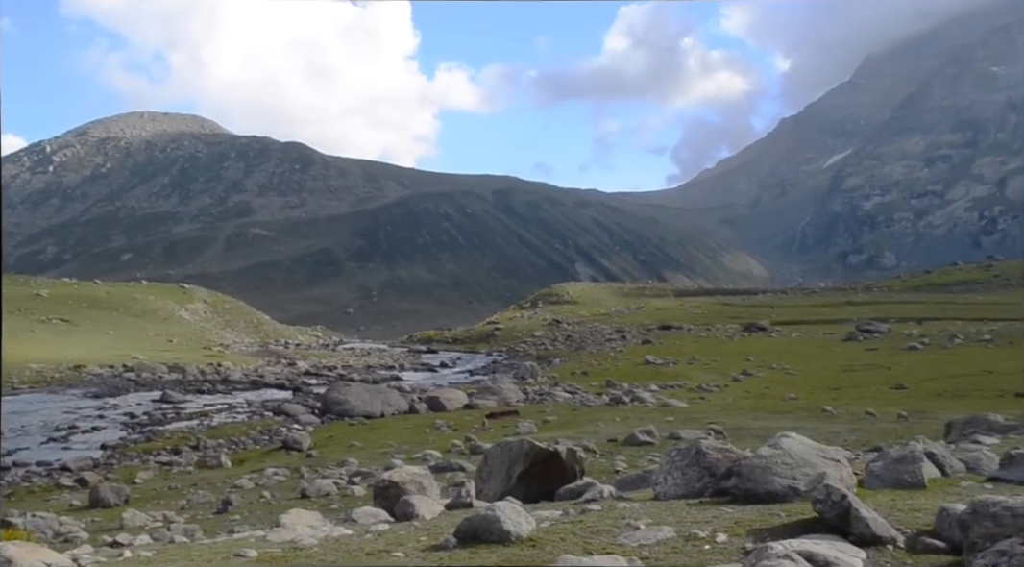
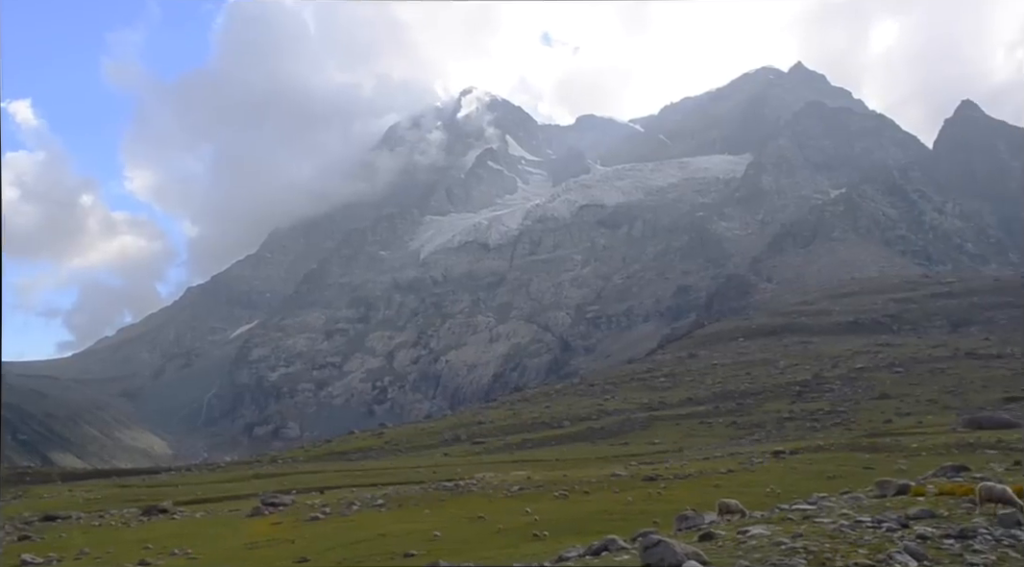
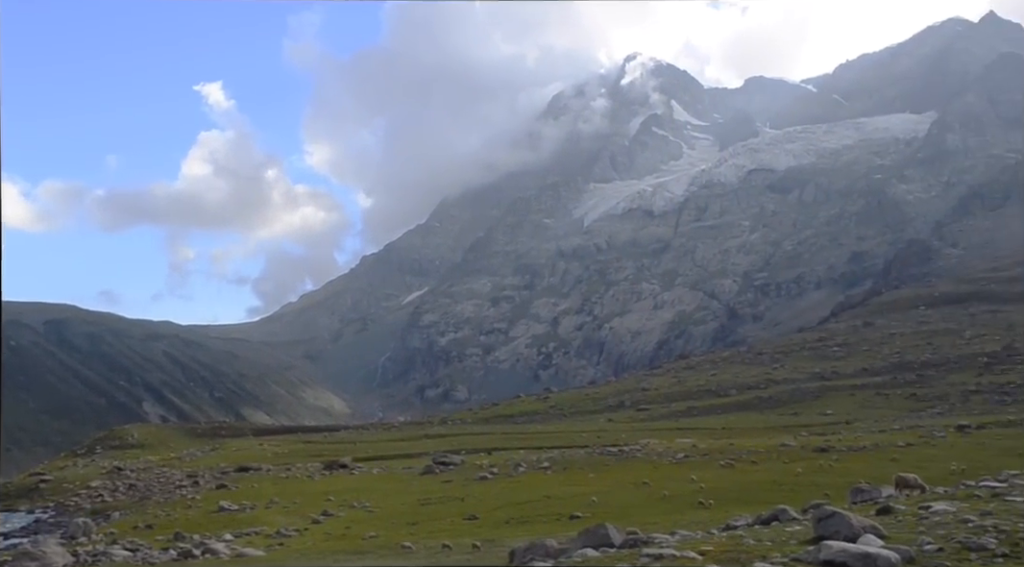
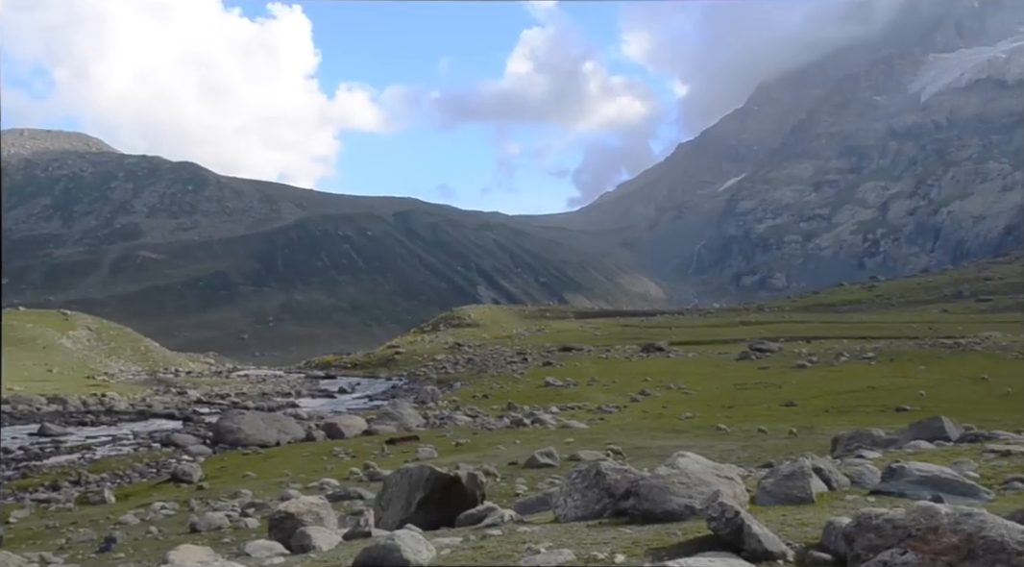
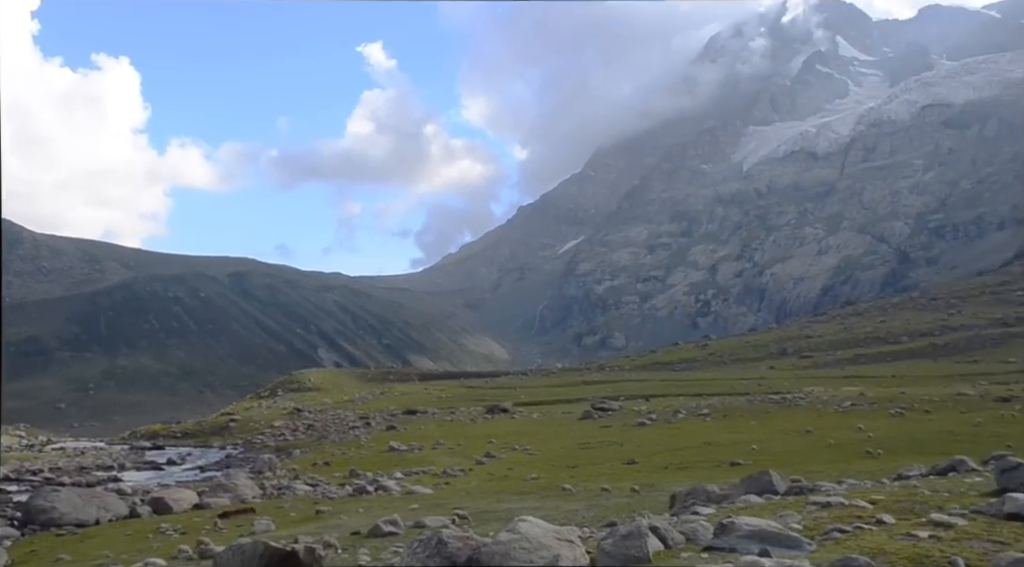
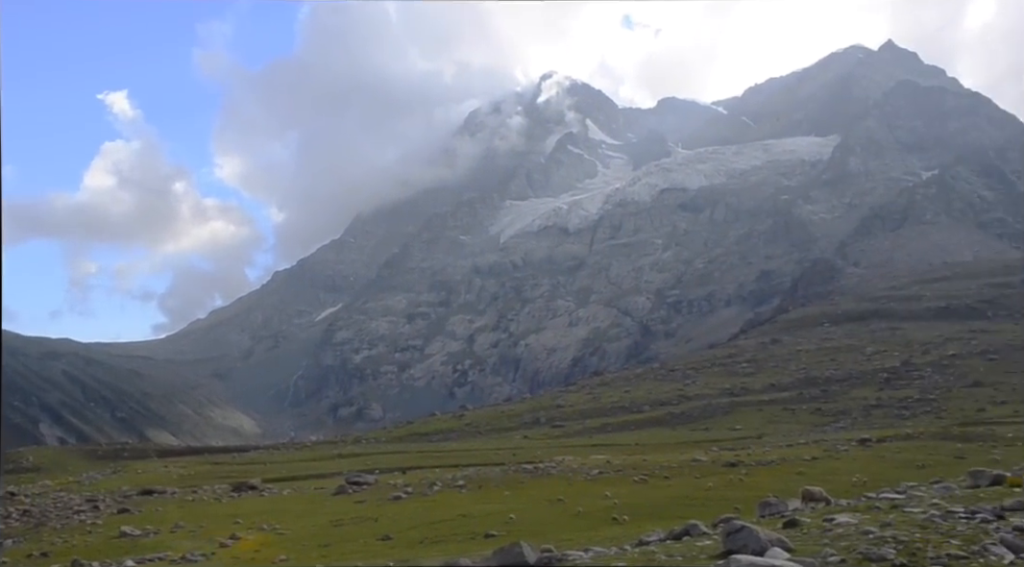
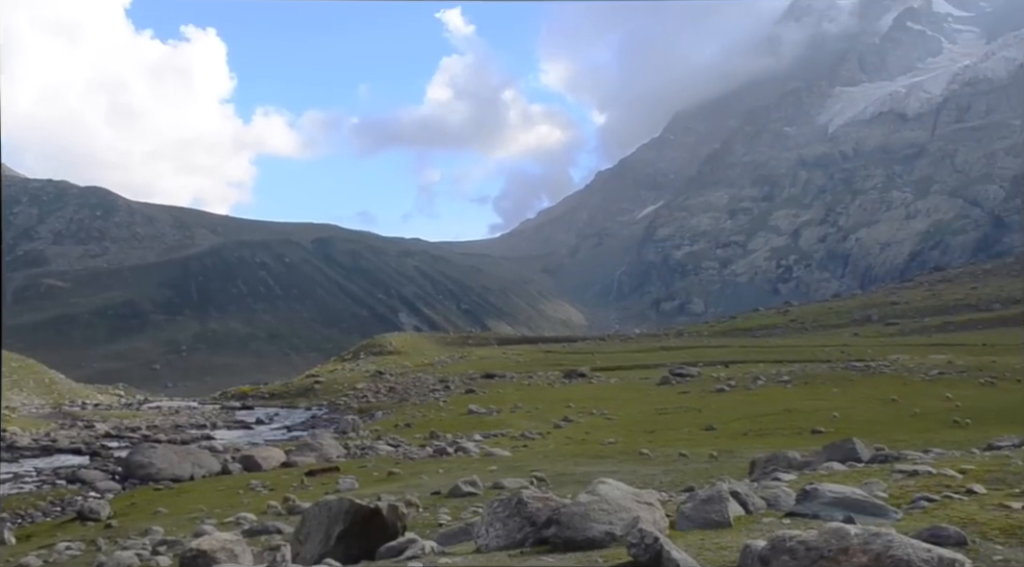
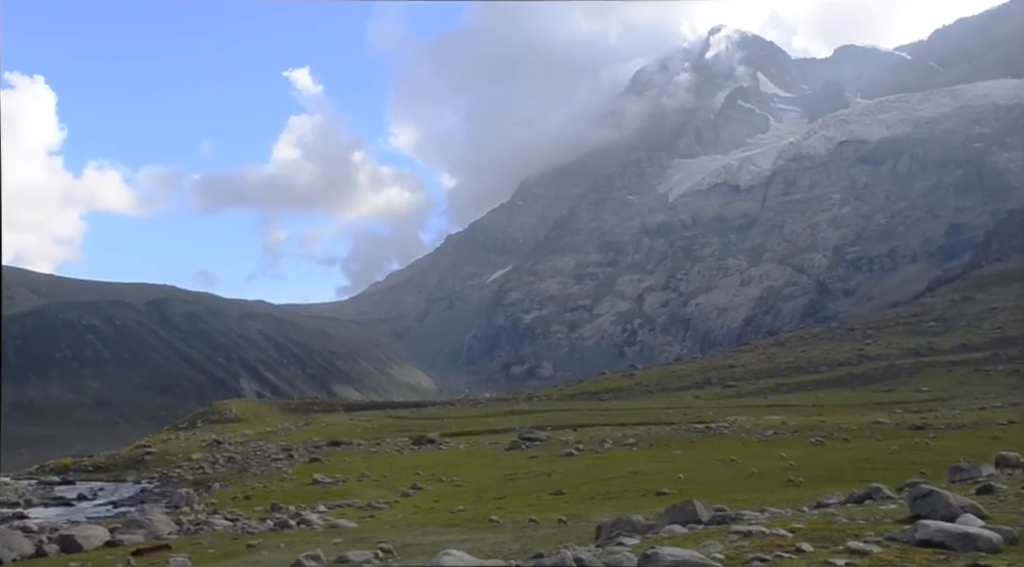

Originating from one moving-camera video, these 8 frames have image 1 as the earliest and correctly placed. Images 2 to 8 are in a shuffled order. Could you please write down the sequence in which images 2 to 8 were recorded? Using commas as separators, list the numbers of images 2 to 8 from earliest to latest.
4, 7, 5, 8, 3, 6, 2
